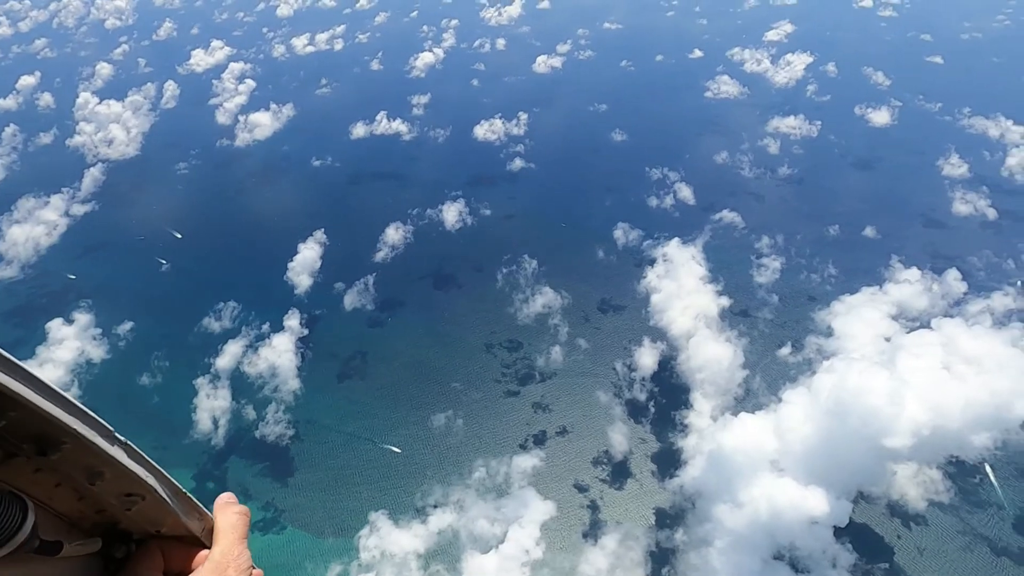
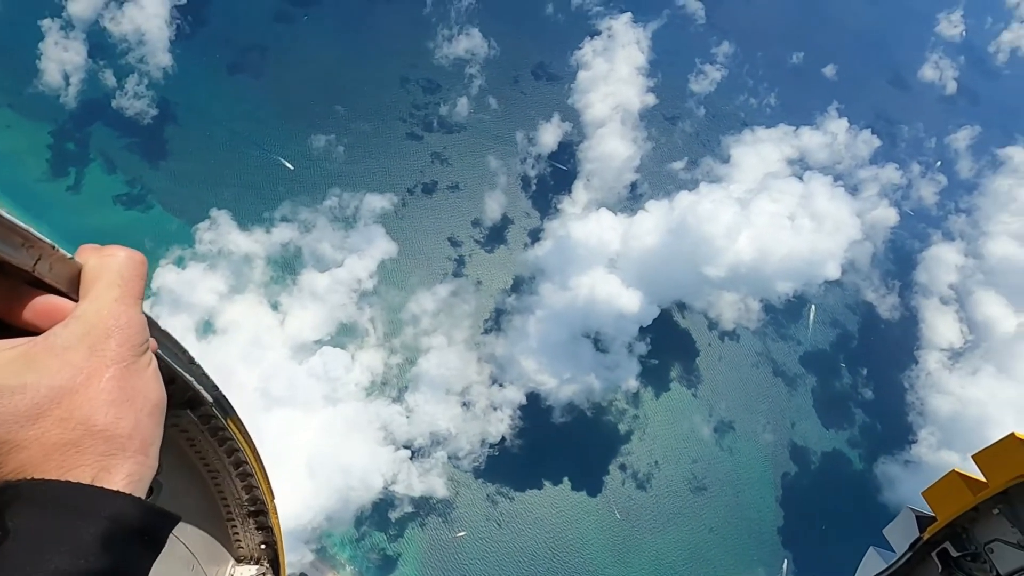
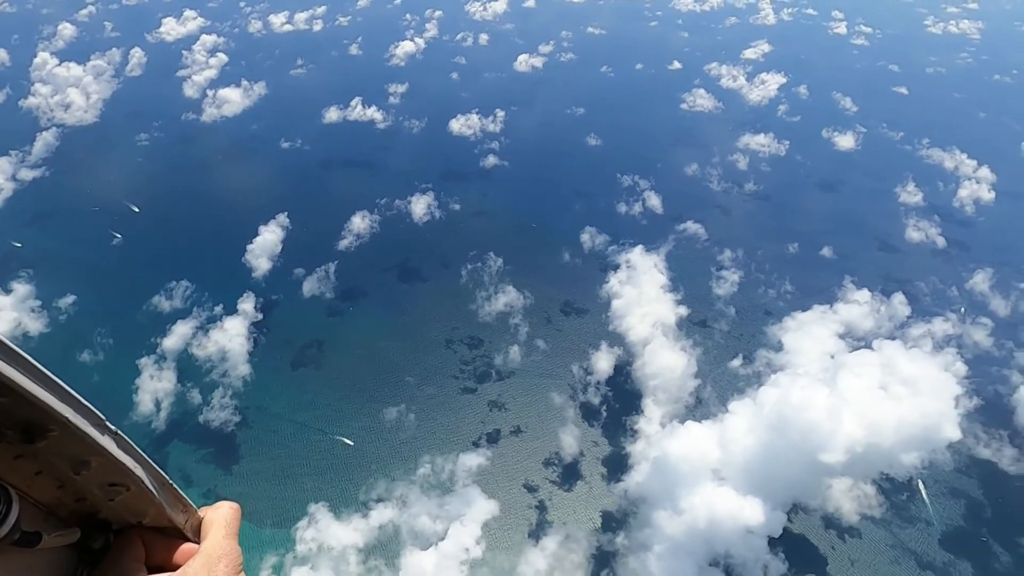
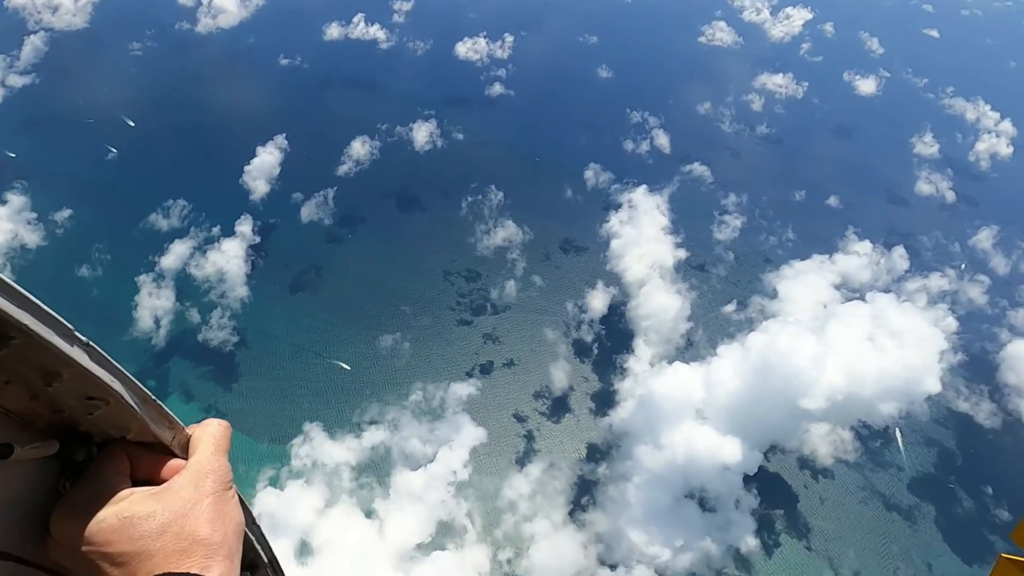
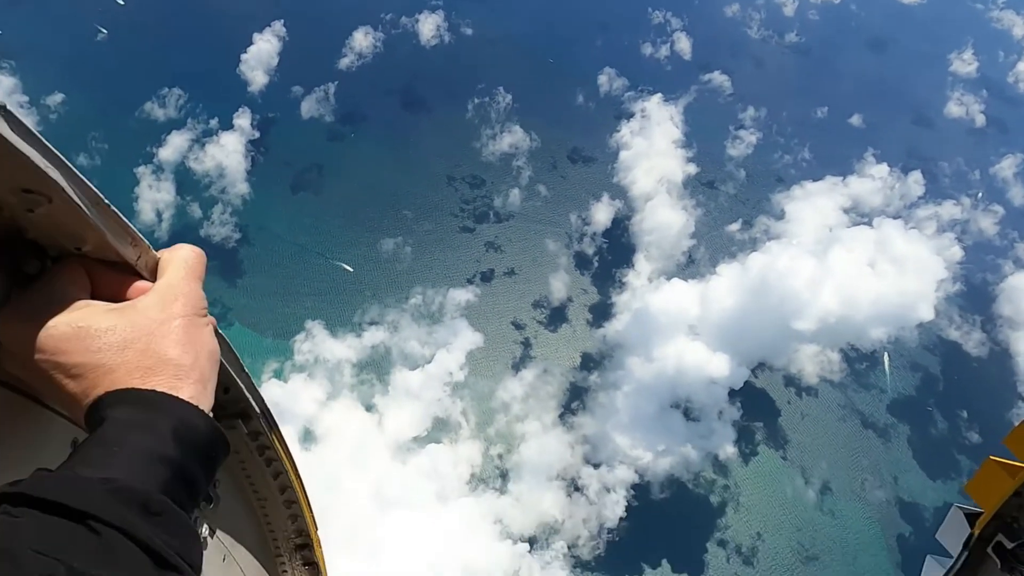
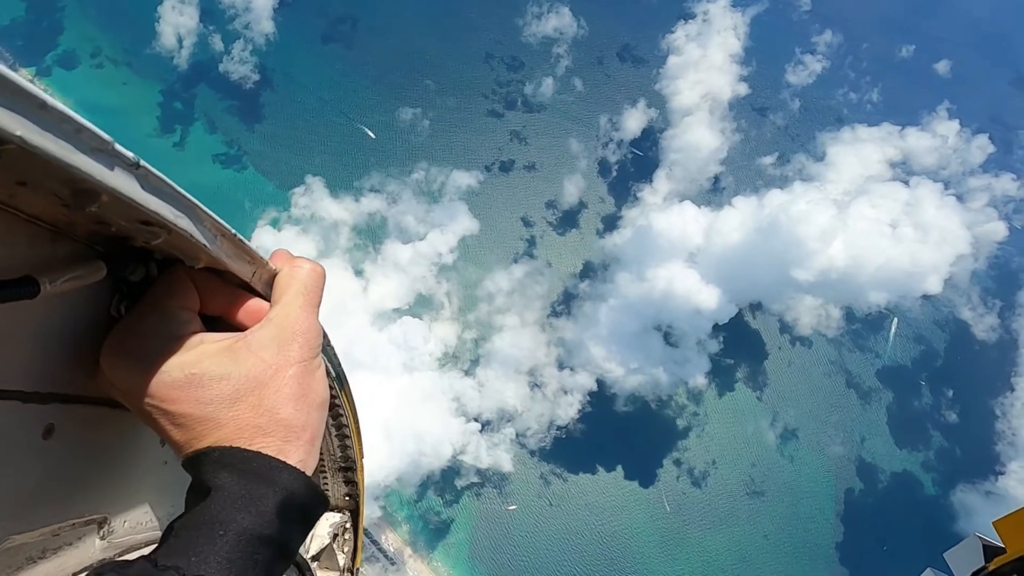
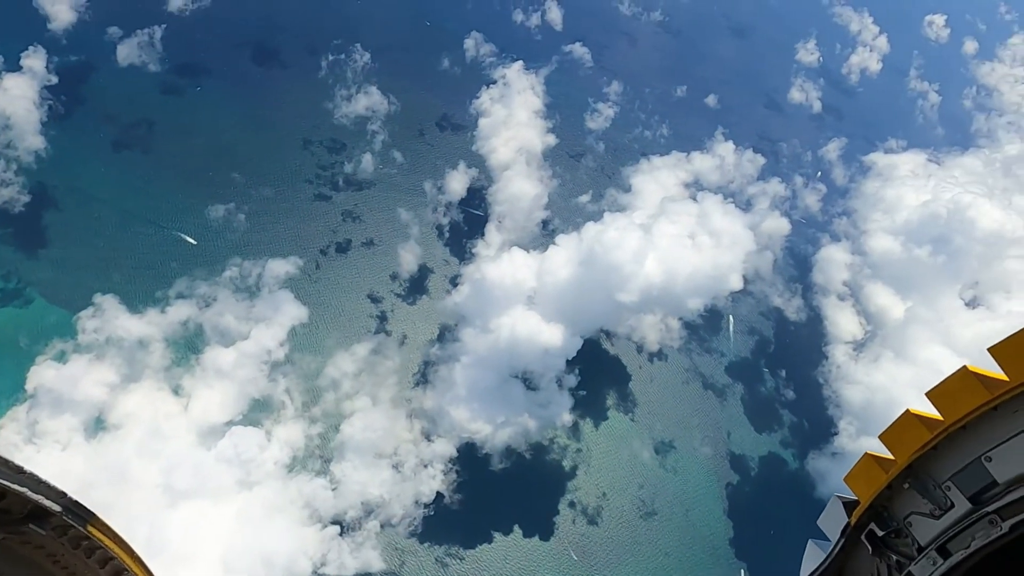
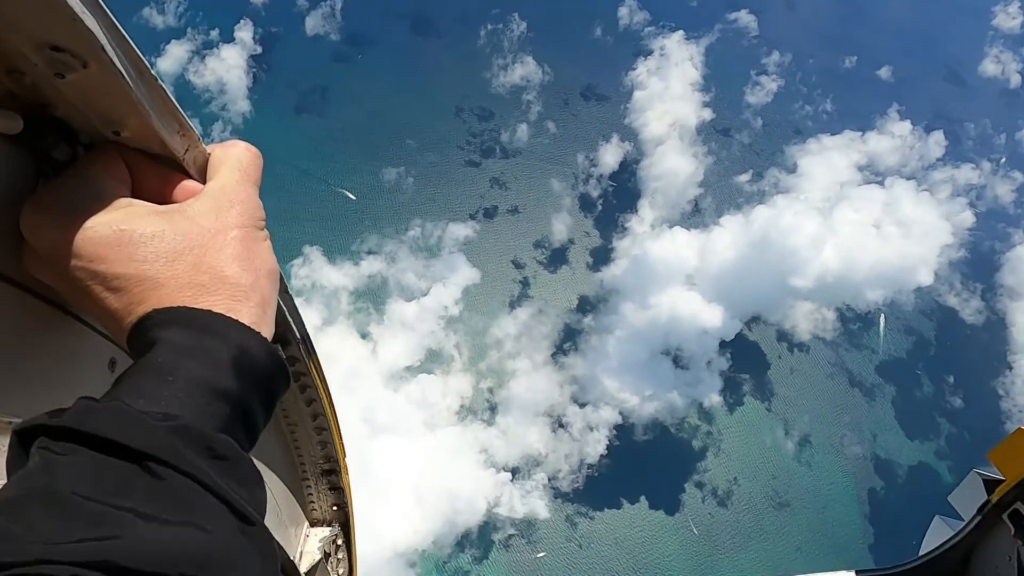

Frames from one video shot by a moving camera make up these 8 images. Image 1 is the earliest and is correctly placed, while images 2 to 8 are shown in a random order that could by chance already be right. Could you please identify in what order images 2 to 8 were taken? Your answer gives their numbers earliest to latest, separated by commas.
3, 4, 5, 8, 6, 2, 7
